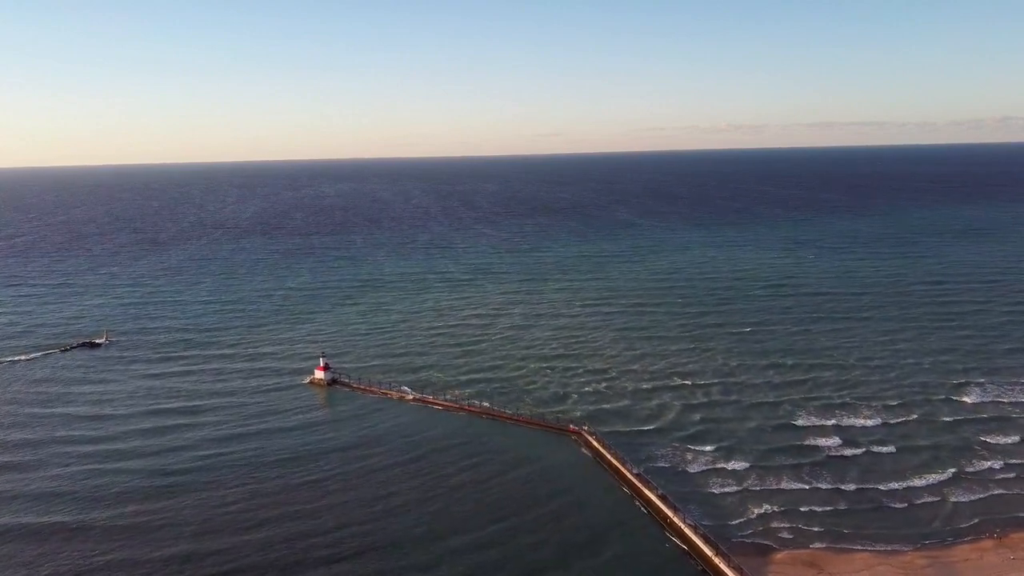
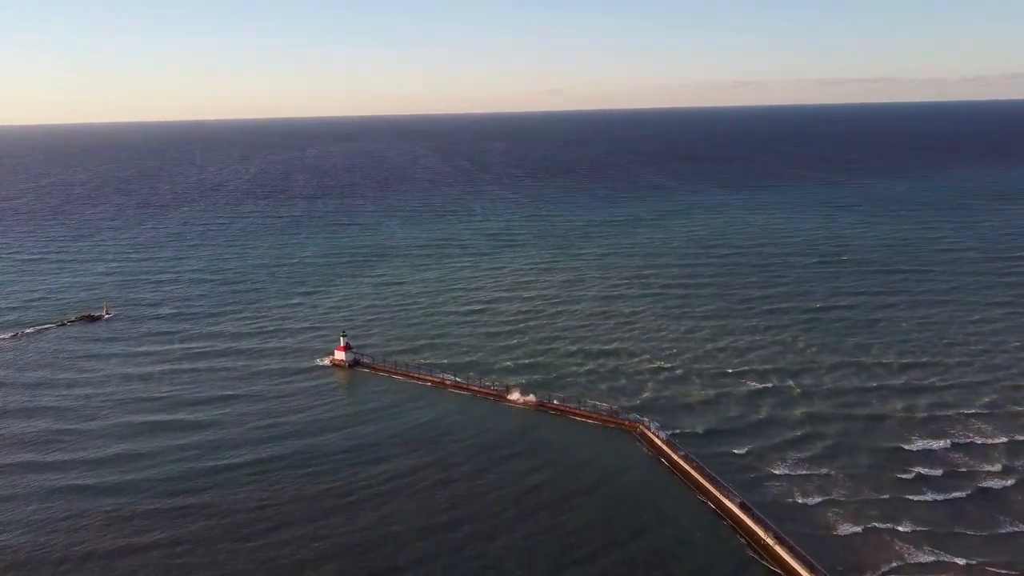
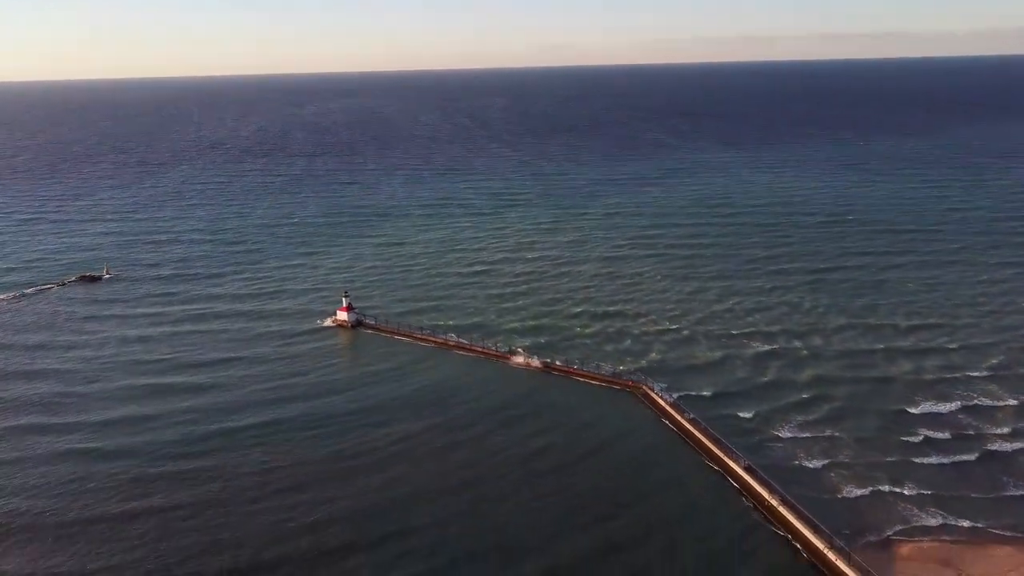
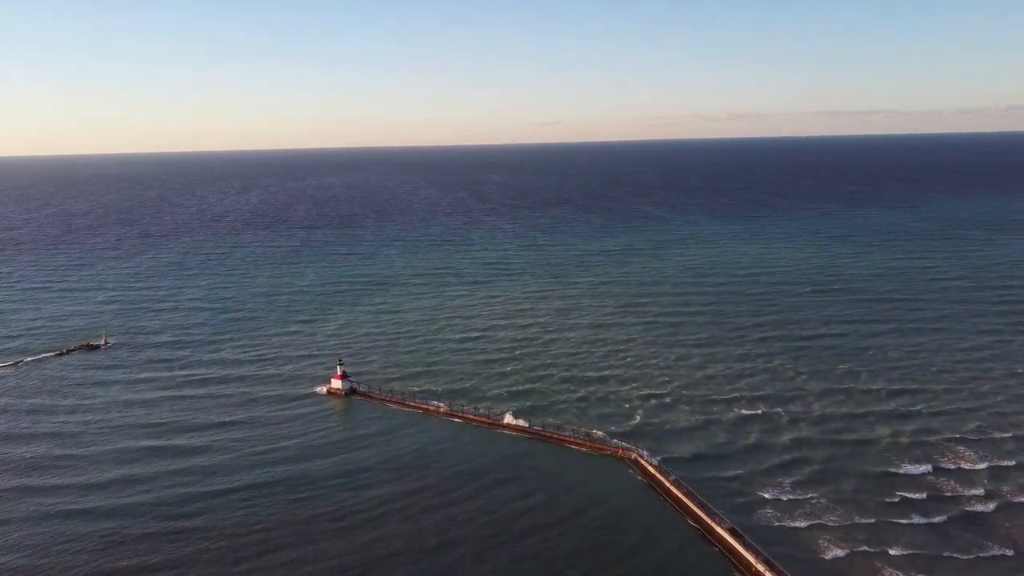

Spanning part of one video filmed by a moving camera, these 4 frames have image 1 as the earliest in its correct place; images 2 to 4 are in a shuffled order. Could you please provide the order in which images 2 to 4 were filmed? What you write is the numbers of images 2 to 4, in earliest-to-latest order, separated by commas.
4, 2, 3
